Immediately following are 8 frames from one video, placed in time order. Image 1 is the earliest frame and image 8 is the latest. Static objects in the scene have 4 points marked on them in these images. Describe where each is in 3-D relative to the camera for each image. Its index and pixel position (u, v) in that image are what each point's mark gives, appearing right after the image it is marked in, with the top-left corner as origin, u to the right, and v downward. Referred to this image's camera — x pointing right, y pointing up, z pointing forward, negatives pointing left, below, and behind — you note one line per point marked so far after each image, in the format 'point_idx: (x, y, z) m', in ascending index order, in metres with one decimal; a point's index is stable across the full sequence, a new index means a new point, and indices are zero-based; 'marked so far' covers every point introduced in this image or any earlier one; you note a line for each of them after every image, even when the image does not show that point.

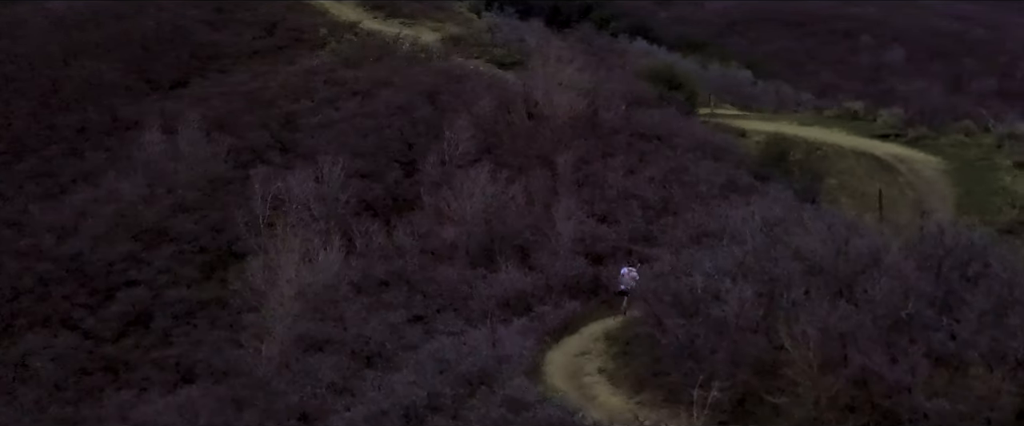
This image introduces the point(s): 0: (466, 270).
0: (-0.5, -0.6, +16.4) m
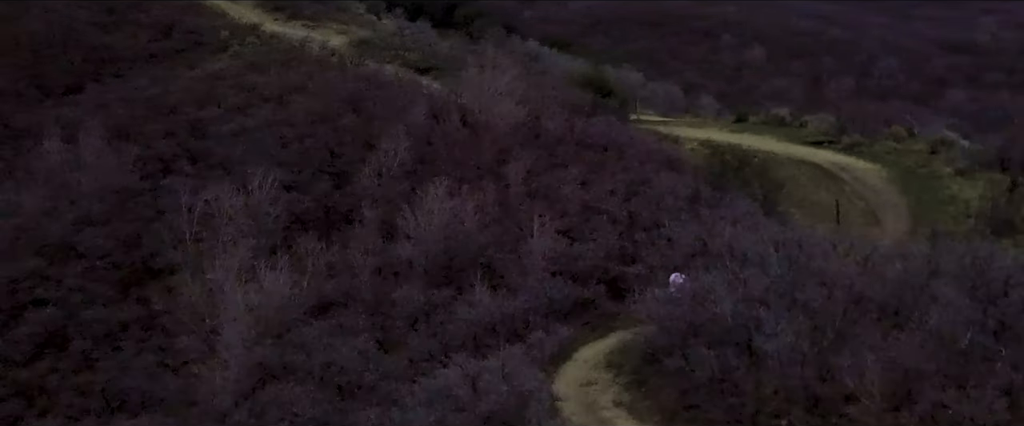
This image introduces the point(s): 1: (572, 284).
0: (-0.9, -0.8, +15.7) m
1: (+0.6, -0.7, +14.1) m
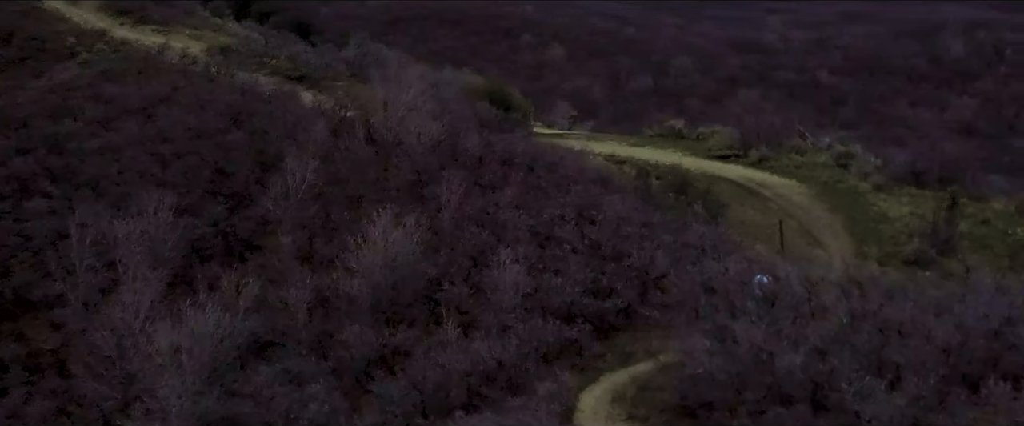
0: (-1.3, -1.1, +14.5) m
1: (+0.4, -1.0, +13.1) m
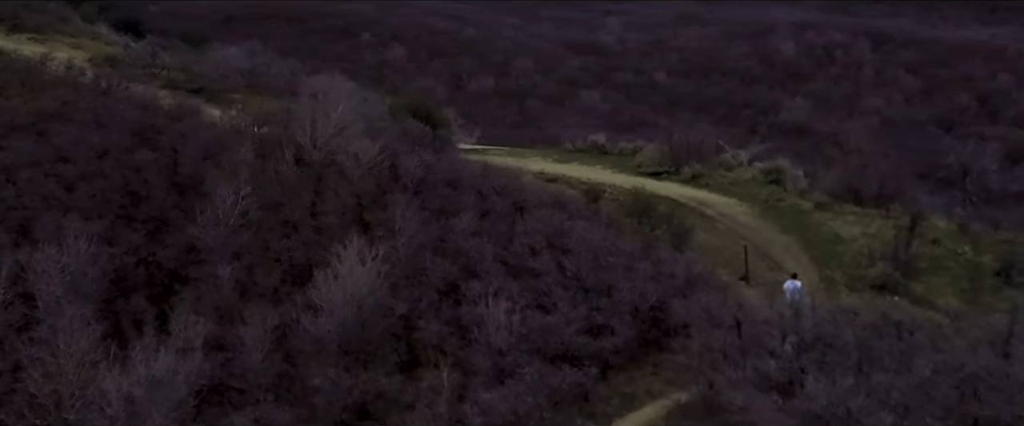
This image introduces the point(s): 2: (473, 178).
0: (-1.5, -1.5, +13.5) m
1: (+0.4, -1.3, +12.3) m
2: (-0.5, +0.5, +19.2) m
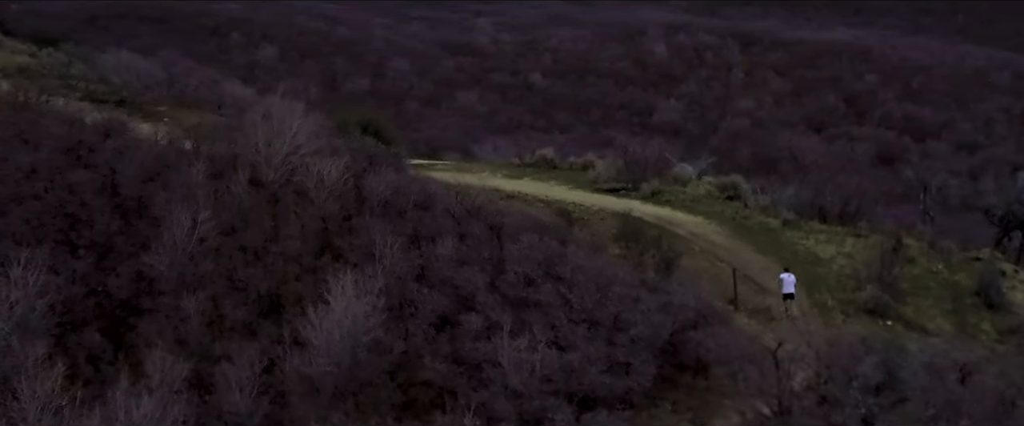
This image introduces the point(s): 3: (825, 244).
0: (-1.4, -1.7, +12.7) m
1: (+0.6, -1.6, +11.7) m
2: (-0.9, +0.2, +18.4) m
3: (+3.9, -0.4, +18.6) m
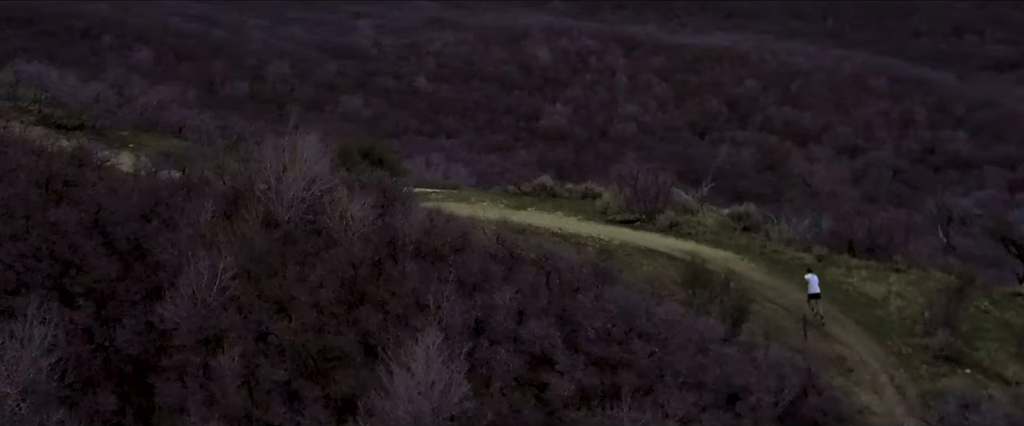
0: (-0.5, -2.2, +11.4) m
1: (+1.6, -2.0, +10.5) m
2: (-0.5, -0.3, +17.2) m
3: (+4.3, -0.8, +17.7) m
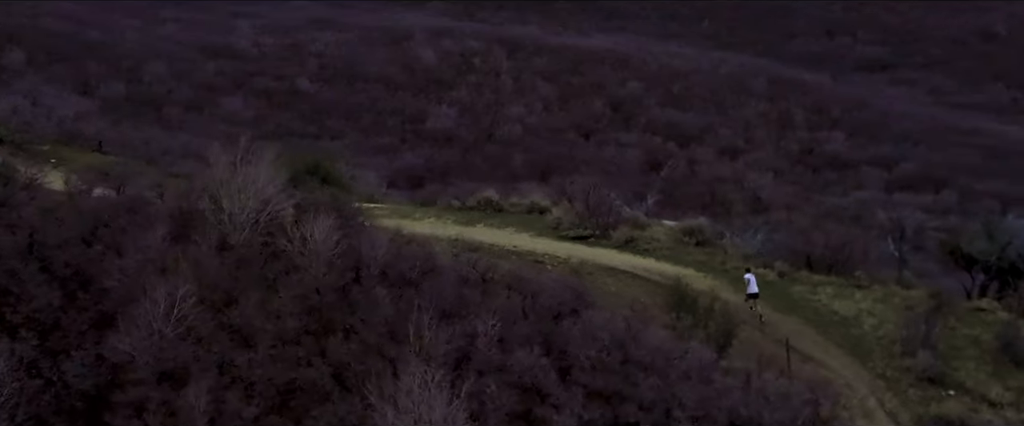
0: (-0.4, -2.4, +10.7) m
1: (+1.7, -2.2, +10.0) m
2: (-0.9, -0.5, +16.5) m
3: (+3.8, -1.0, +17.4) m
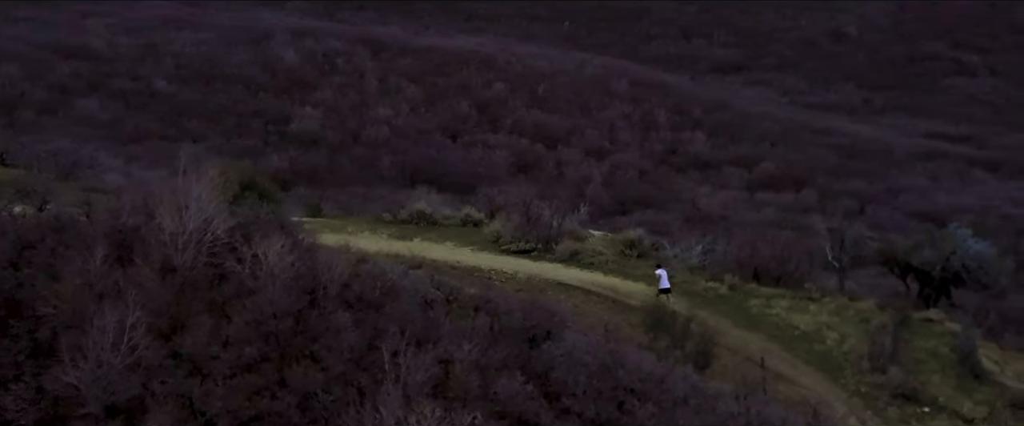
0: (-0.2, -2.6, +10.1) m
1: (+1.9, -2.4, +9.6) m
2: (-1.3, -0.7, +15.7) m
3: (+3.3, -1.2, +17.2) m
